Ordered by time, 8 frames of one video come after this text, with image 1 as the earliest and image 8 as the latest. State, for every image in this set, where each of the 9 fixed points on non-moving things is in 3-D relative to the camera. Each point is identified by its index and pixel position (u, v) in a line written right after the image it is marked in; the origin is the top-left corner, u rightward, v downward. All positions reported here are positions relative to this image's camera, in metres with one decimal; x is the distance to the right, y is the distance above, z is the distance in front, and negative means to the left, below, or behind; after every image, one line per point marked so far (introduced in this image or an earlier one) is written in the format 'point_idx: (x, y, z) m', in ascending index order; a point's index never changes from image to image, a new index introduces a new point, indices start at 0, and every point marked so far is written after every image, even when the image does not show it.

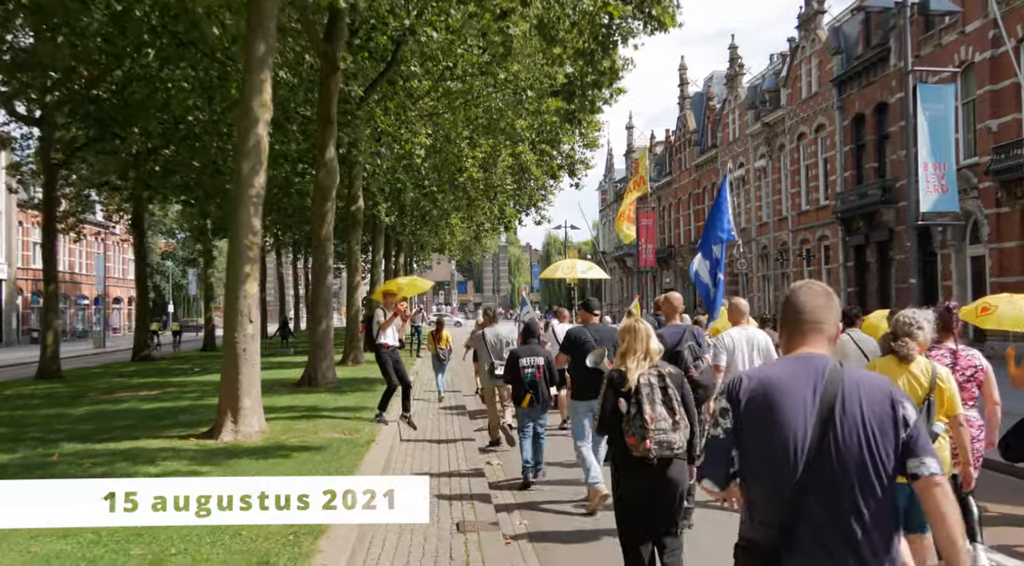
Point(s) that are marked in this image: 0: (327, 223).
0: (-3.2, +1.1, +16.4) m
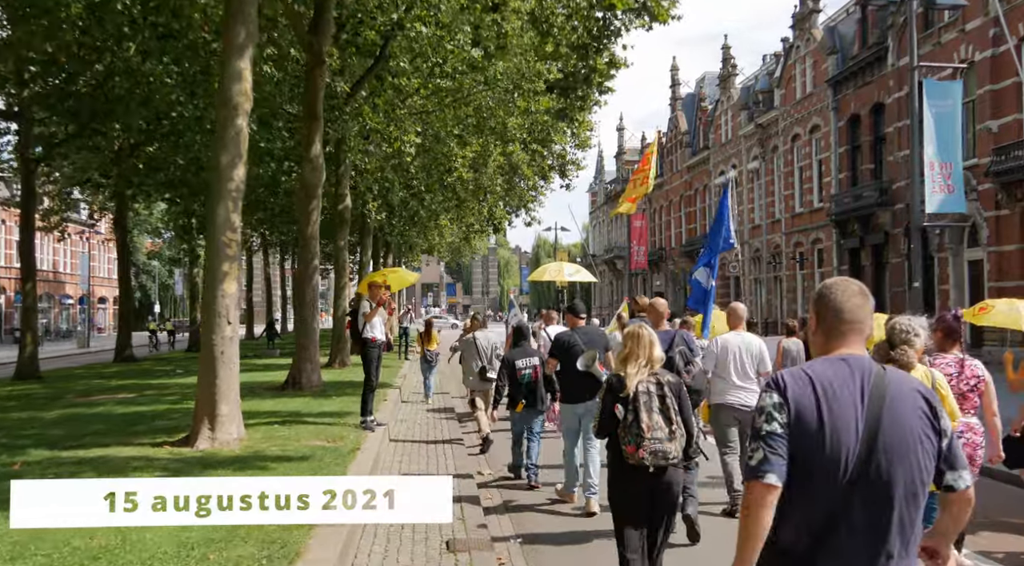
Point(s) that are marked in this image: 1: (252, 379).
0: (-3.3, +1.1, +15.9) m
1: (-4.9, -1.8, +18.1) m
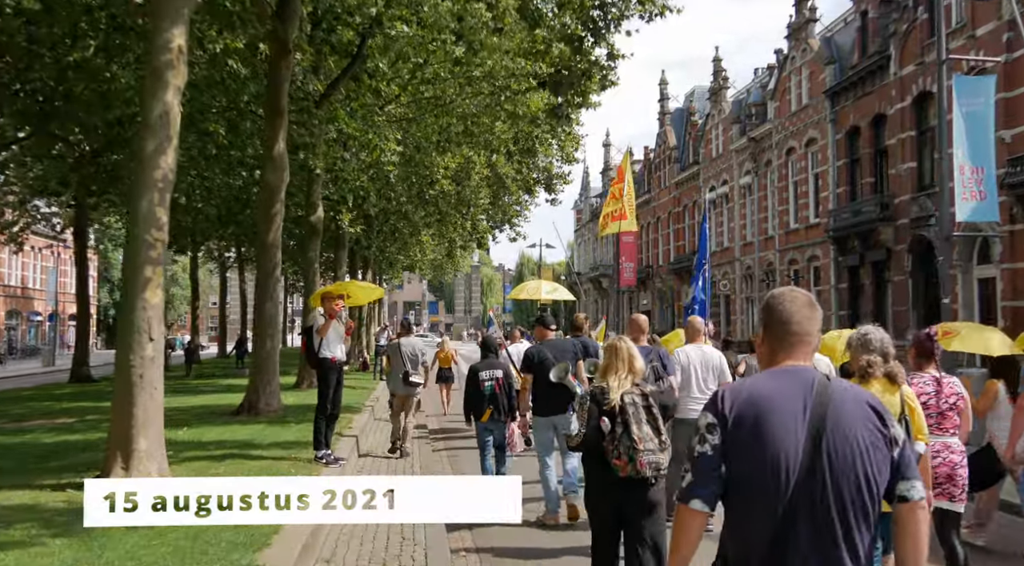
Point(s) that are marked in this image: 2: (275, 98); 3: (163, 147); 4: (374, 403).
0: (-3.5, +0.9, +14.4) m
1: (-5.2, -2.1, +16.5) m
2: (-3.6, +2.8, +14.4) m
3: (-2.8, +1.1, +7.6) m
4: (-2.8, -2.4, +19.5) m
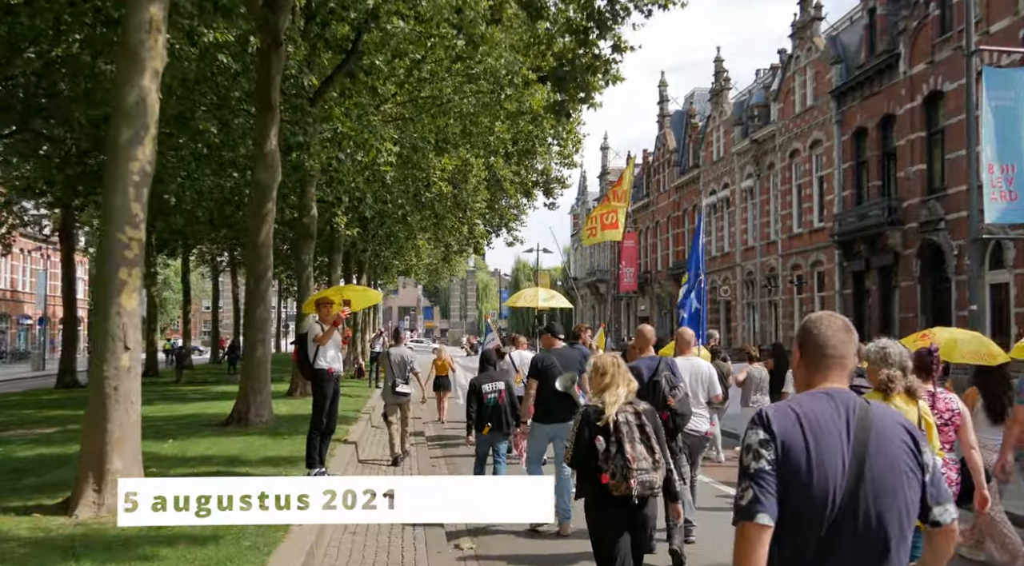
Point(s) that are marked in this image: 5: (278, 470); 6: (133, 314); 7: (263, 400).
0: (-3.5, +0.8, +13.7) m
1: (-5.2, -2.1, +15.9) m
2: (-3.5, +2.8, +13.7) m
3: (-2.7, +1.1, +6.9) m
4: (-2.8, -2.5, +18.8) m
5: (-2.2, -1.8, +9.0) m
6: (-2.7, -0.2, +6.8) m
7: (-3.6, -1.7, +13.9) m
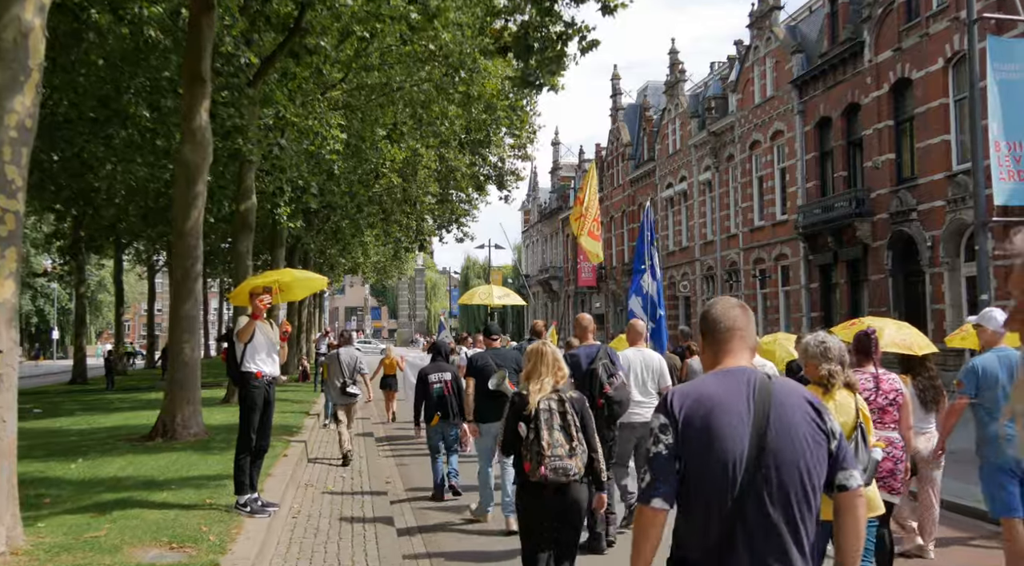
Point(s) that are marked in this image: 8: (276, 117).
0: (-4.0, +0.9, +12.3) m
1: (-5.8, -2.1, +14.3) m
2: (-4.0, +2.8, +12.3) m
3: (-2.8, +1.1, +5.5) m
4: (-3.6, -2.5, +17.4) m
5: (-2.4, -1.7, +7.6) m
6: (-2.8, -0.1, +5.4) m
7: (-4.1, -1.6, +12.4) m
8: (-4.9, +3.4, +19.8) m
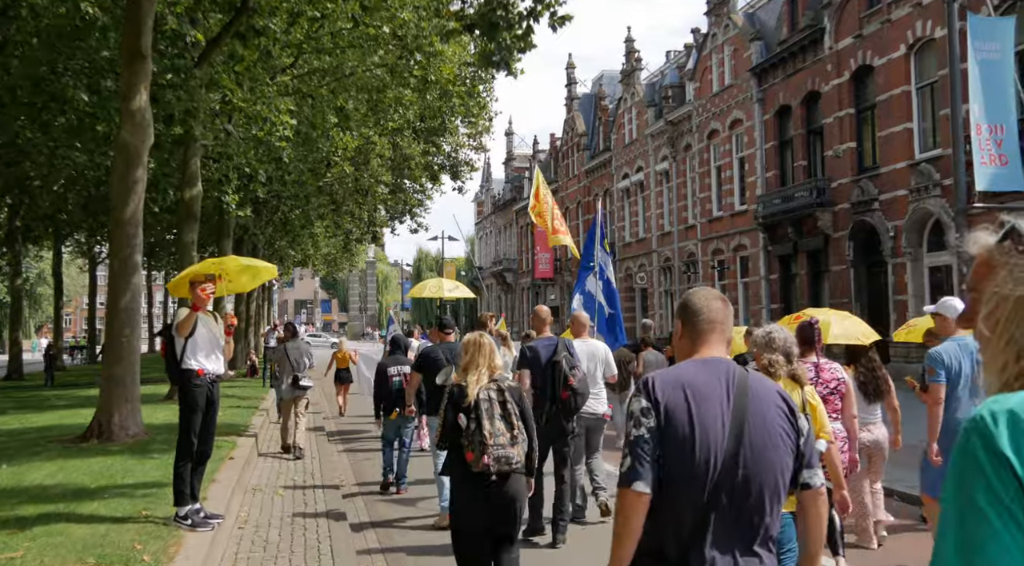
0: (-4.5, +1.0, +11.4) m
1: (-6.4, -1.9, +13.4) m
2: (-4.5, +2.9, +11.4) m
3: (-2.9, +1.2, +4.7) m
4: (-4.3, -2.3, +16.6) m
5: (-2.7, -1.6, +6.8) m
6: (-3.0, -0.1, +4.7) m
7: (-4.6, -1.5, +11.6) m
8: (-5.8, +3.6, +18.9) m
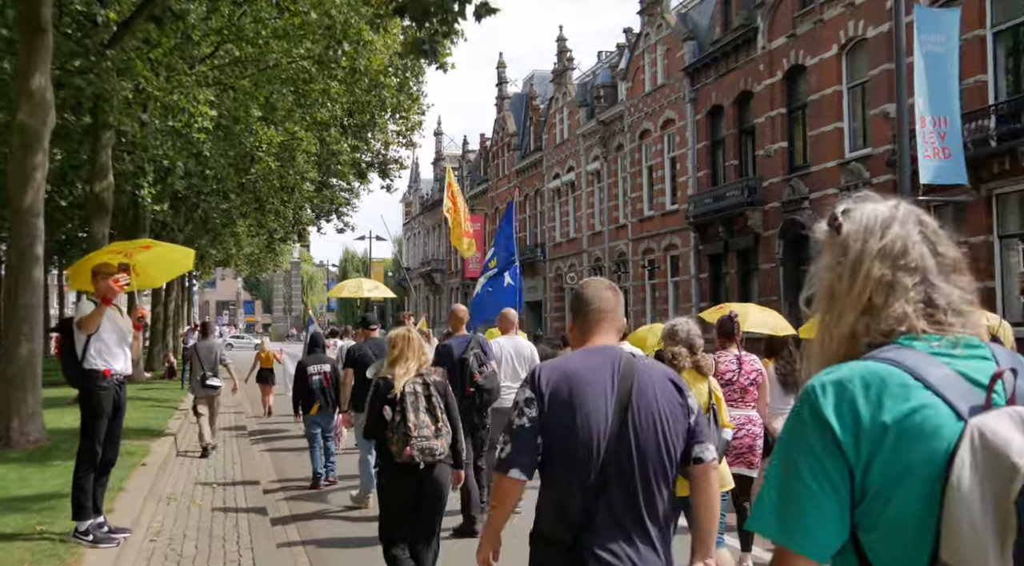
0: (-5.2, +1.1, +10.6) m
1: (-7.3, -1.9, +12.4) m
2: (-5.2, +3.0, +10.5) m
3: (-3.2, +1.3, +4.0) m
4: (-5.4, -2.2, +15.7) m
5: (-3.0, -1.5, +6.1) m
6: (-3.2, 0.0, +3.9) m
7: (-5.3, -1.4, +10.7) m
8: (-7.0, +3.7, +18.0) m
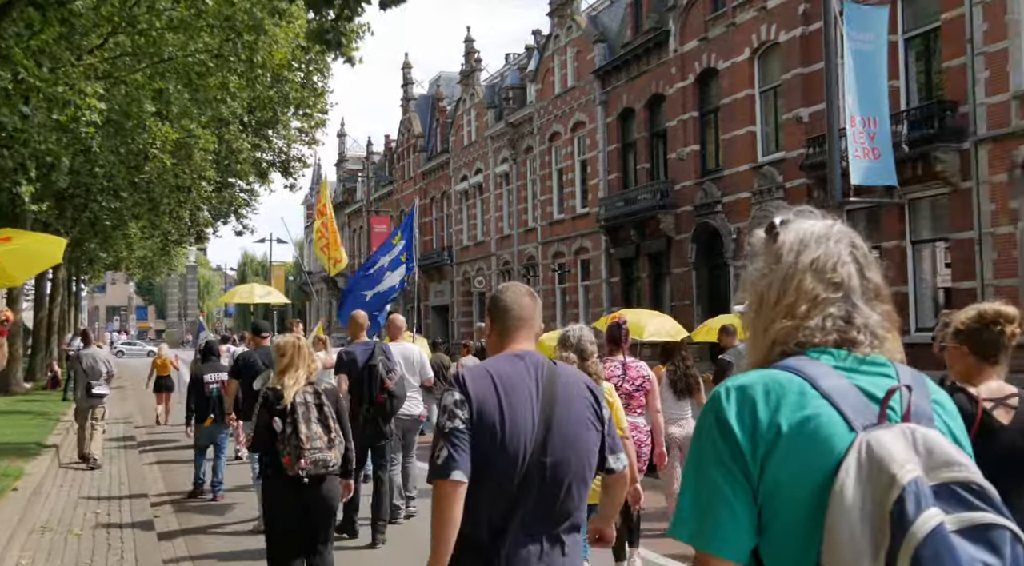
0: (-6.0, +1.0, +9.4) m
1: (-8.2, -1.9, +11.0) m
2: (-6.0, +3.0, +9.4) m
3: (-3.3, +1.3, +3.1) m
4: (-6.8, -2.3, +14.5) m
5: (-3.4, -1.5, +5.2) m
6: (-3.3, 0.0, +3.0) m
7: (-6.1, -1.5, +9.5) m
8: (-8.6, +3.6, +16.6) m
